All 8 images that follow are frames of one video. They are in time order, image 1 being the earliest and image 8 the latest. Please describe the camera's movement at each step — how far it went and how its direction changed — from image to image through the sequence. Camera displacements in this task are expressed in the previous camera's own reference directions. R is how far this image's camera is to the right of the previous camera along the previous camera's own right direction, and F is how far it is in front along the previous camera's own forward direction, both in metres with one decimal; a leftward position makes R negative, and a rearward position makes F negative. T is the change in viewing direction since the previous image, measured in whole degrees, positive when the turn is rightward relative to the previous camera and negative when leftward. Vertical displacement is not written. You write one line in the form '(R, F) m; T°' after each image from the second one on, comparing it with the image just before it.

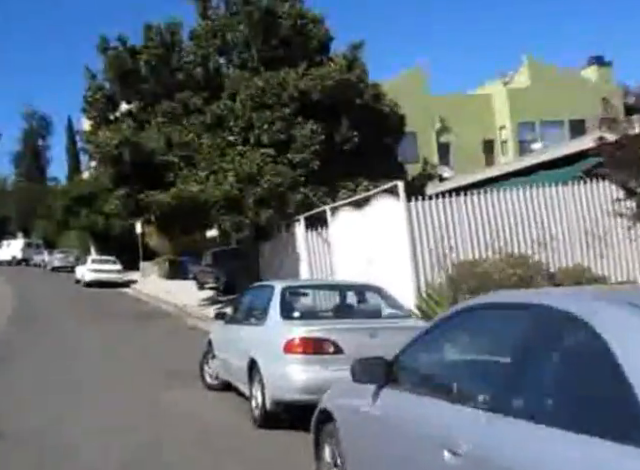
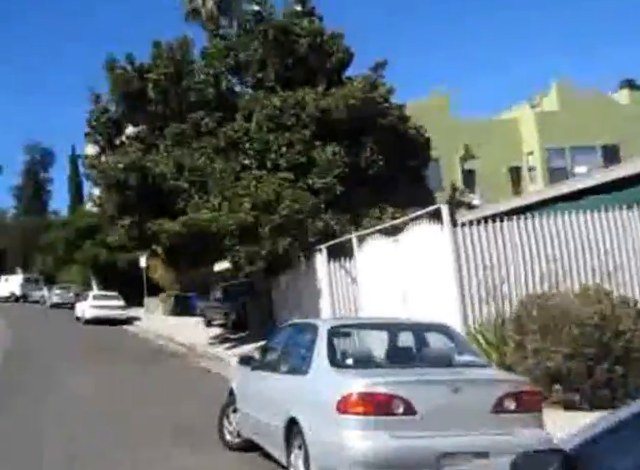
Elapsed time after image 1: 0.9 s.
(-0.5, +1.8) m; 0°
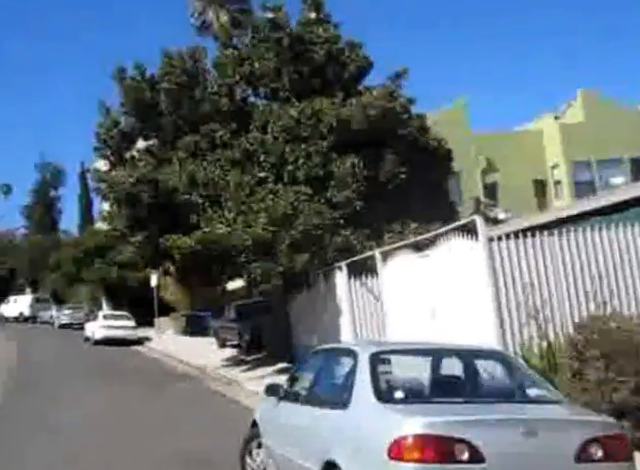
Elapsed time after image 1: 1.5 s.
(-0.3, +1.0) m; -1°
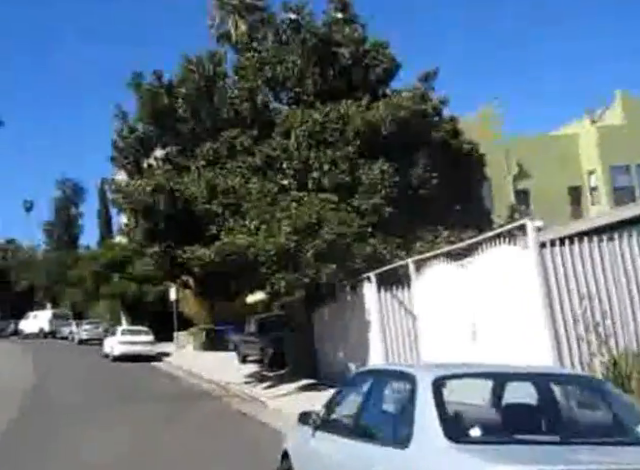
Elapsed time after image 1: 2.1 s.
(-0.2, +1.1) m; -1°
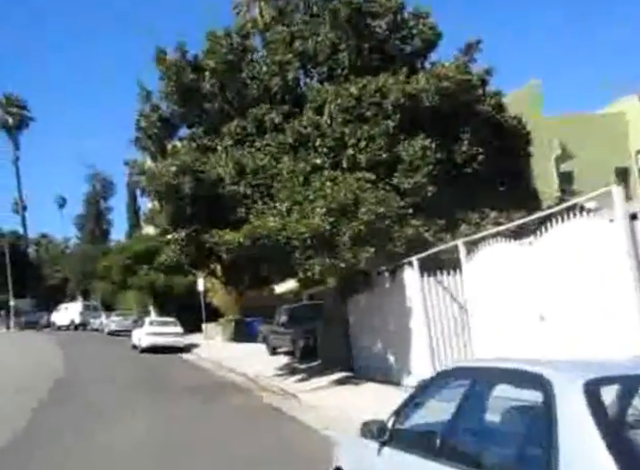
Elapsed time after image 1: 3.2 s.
(-0.2, +1.2) m; -2°
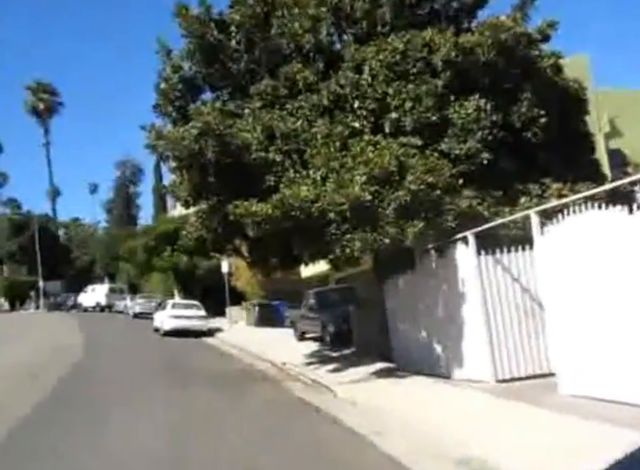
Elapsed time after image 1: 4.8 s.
(-0.3, +1.9) m; -2°
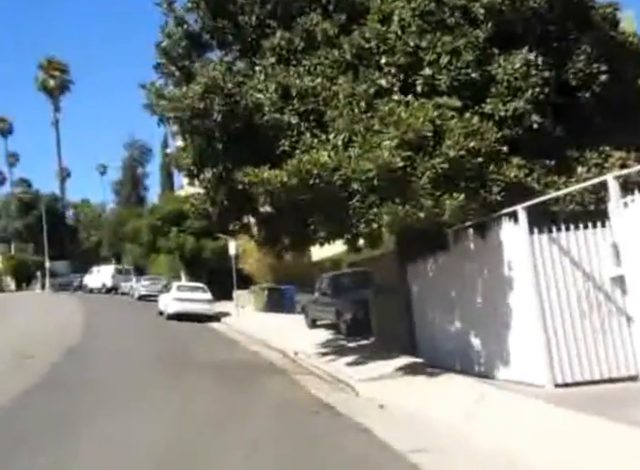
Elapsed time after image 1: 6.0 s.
(-0.2, +2.0) m; -1°
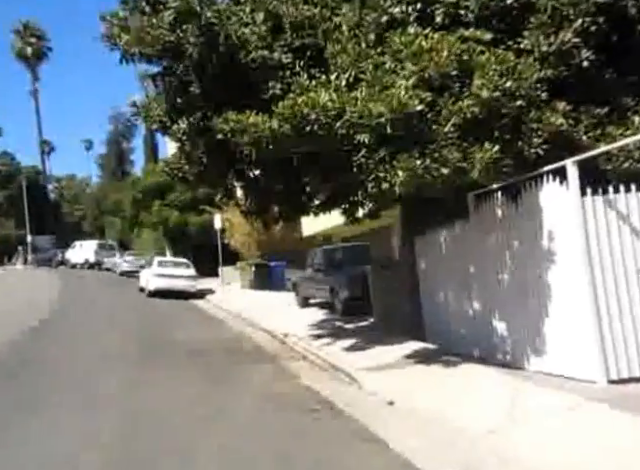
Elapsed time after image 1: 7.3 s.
(-0.1, +2.2) m; +1°
